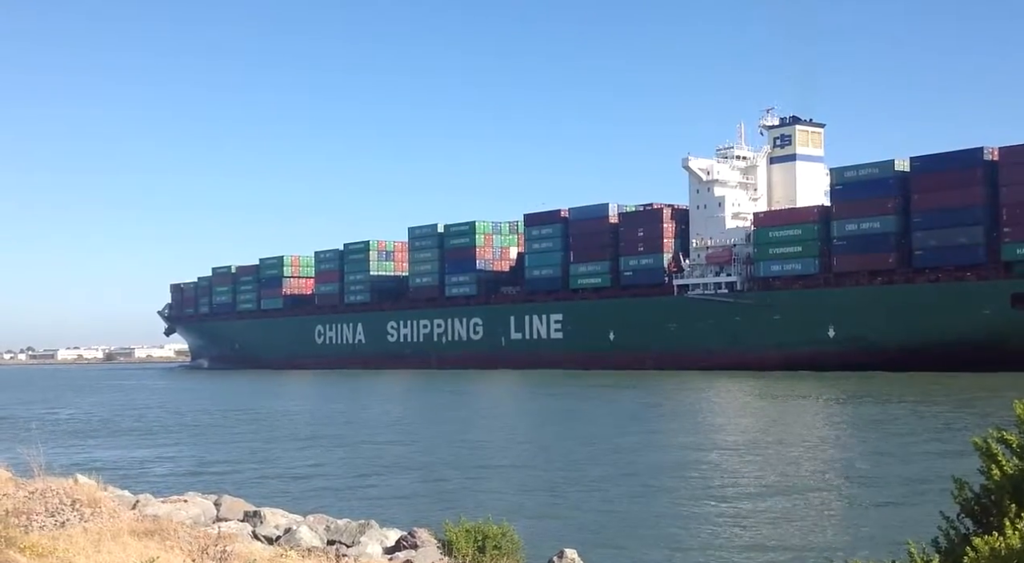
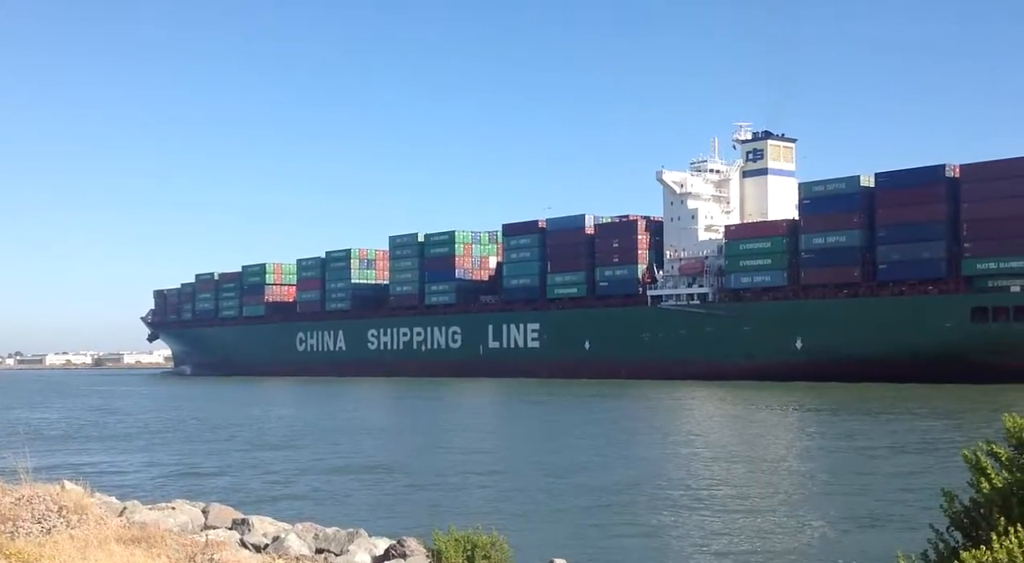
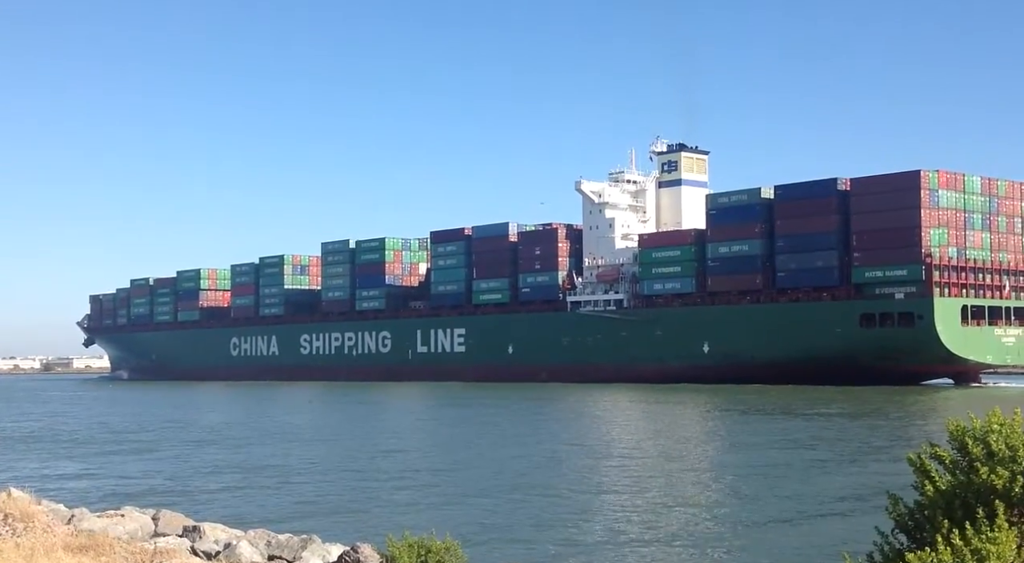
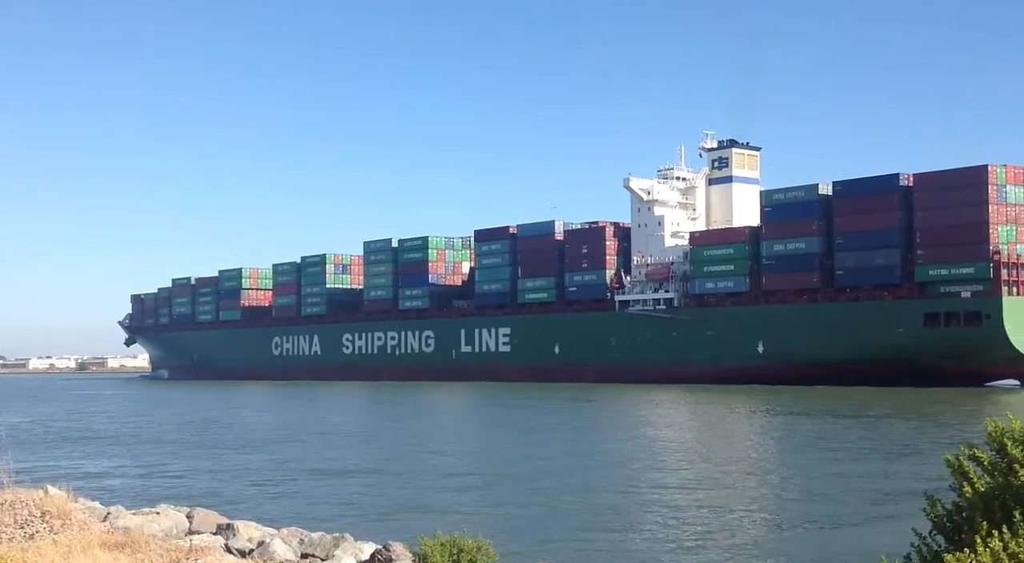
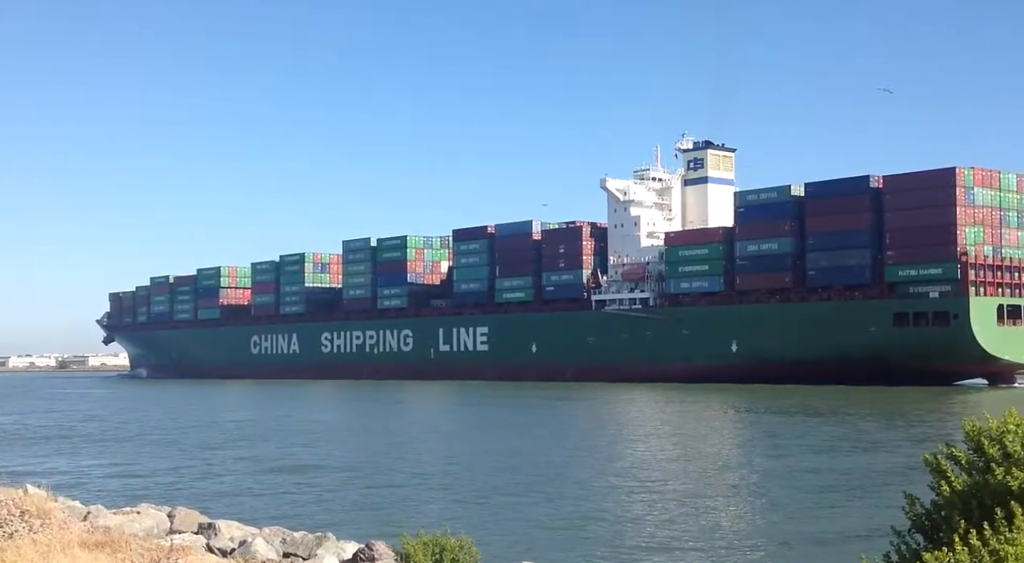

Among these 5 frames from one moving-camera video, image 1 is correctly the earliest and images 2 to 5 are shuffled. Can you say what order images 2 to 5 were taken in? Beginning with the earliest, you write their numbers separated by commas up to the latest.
2, 4, 5, 3
